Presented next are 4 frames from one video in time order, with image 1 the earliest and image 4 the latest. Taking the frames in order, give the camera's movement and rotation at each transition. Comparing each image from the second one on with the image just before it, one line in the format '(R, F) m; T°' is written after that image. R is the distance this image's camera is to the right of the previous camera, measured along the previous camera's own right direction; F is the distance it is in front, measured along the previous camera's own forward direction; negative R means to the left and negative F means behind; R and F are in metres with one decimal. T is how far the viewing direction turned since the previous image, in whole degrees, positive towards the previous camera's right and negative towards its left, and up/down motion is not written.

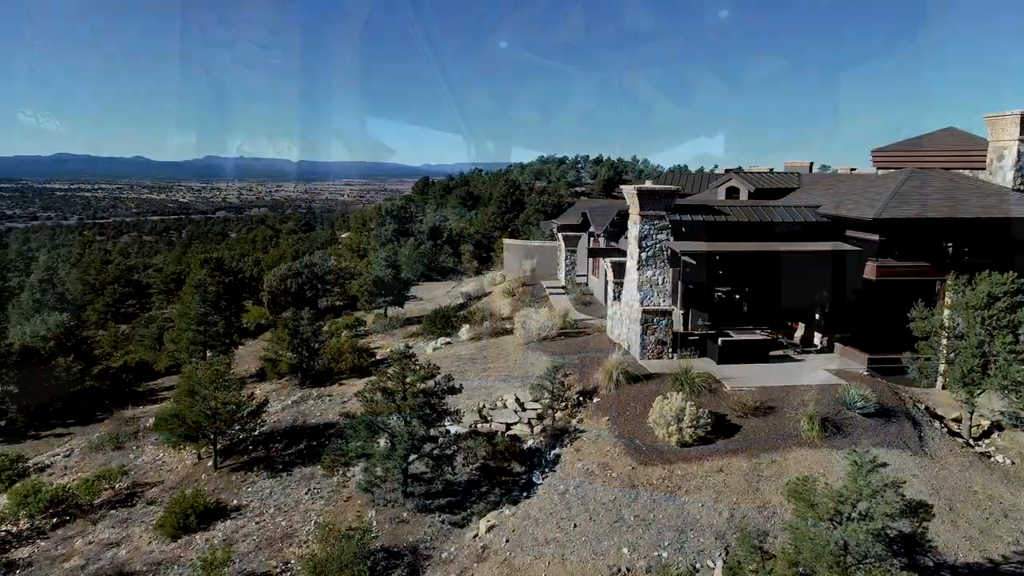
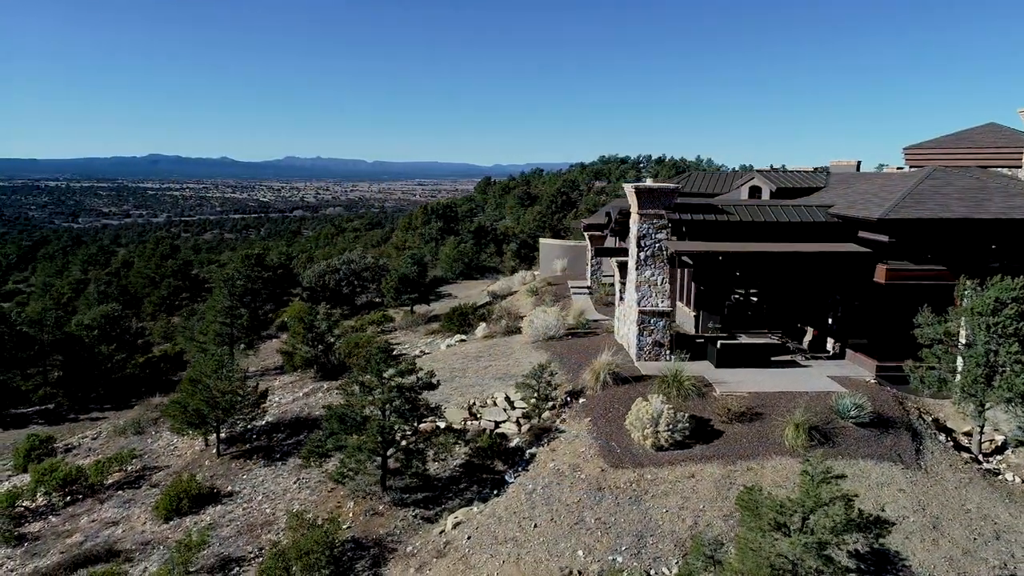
(+1.3, +0.1) m; -6°
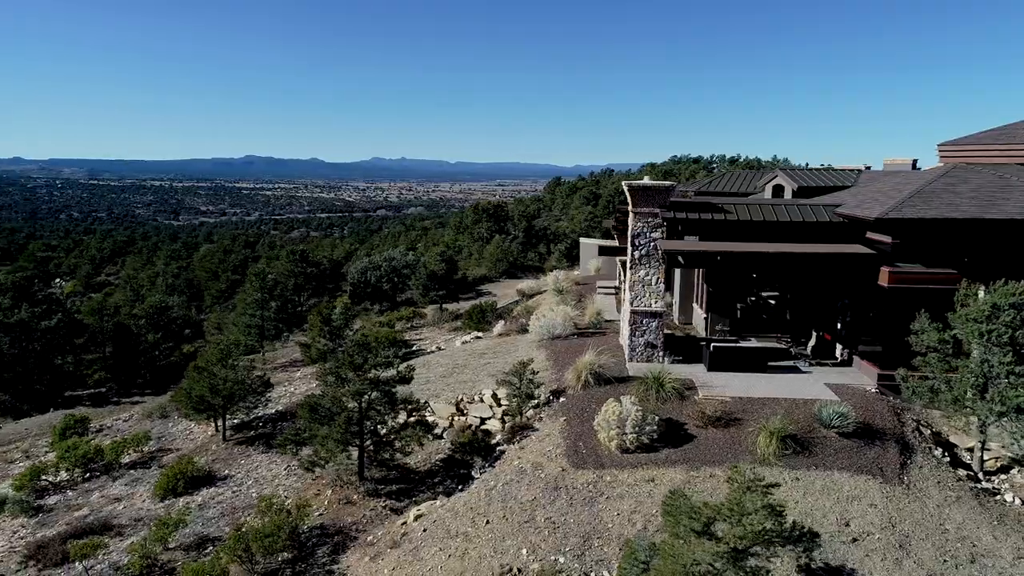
(+1.5, +0.1) m; -6°
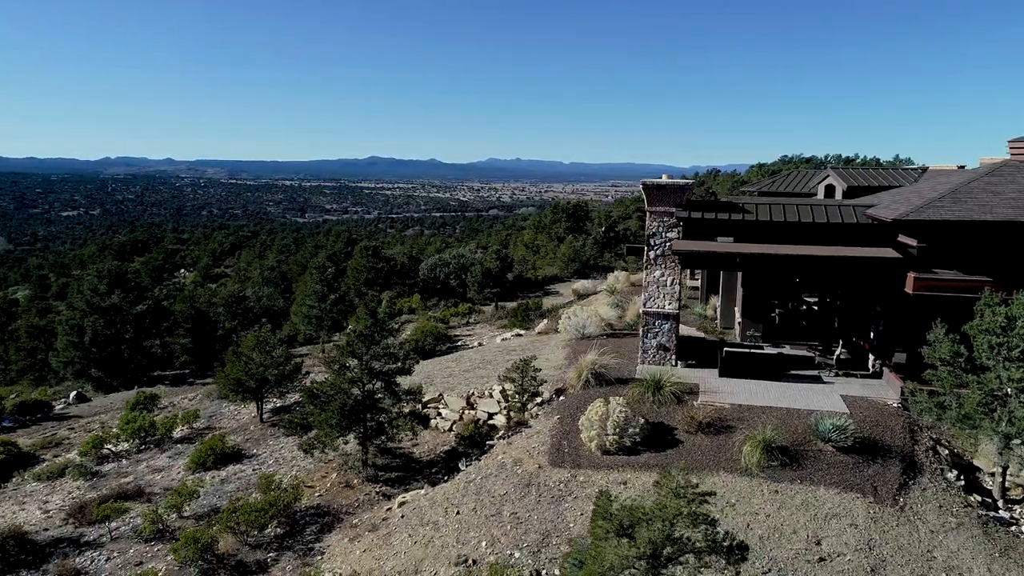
(+1.6, 0.0) m; -9°
